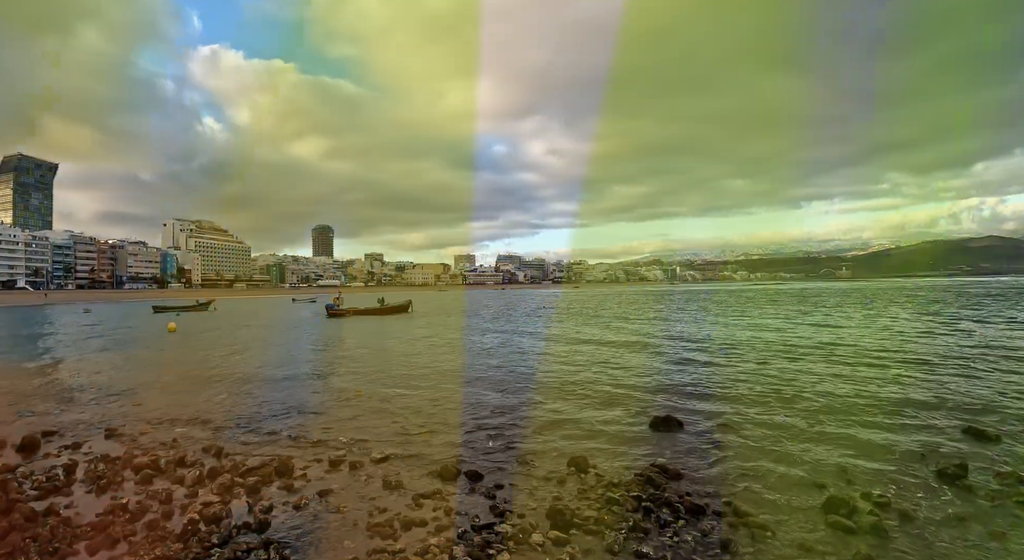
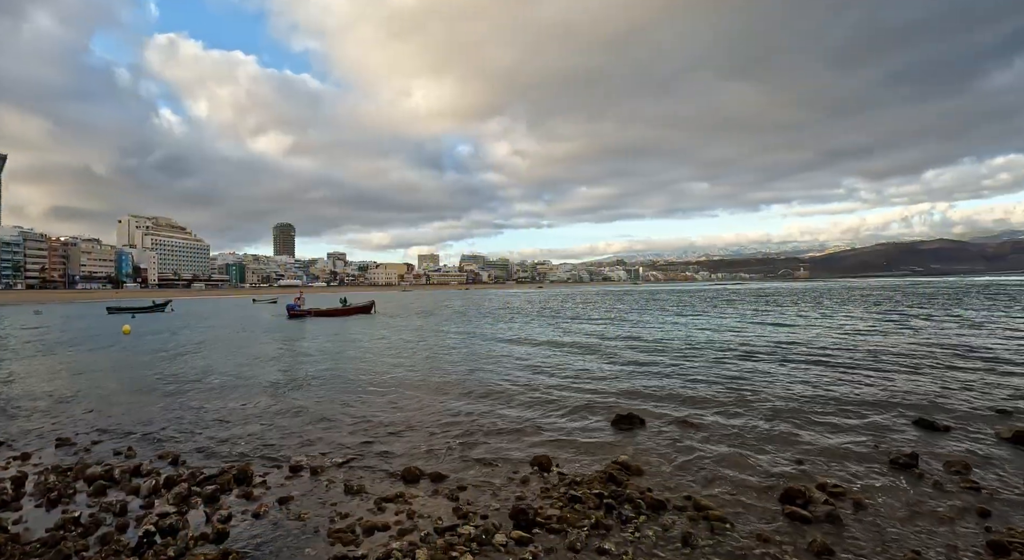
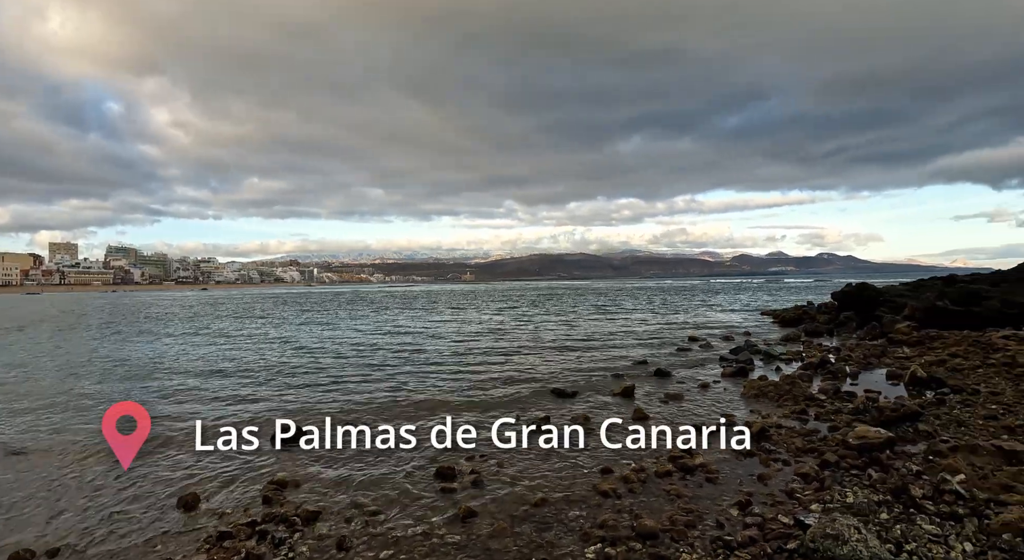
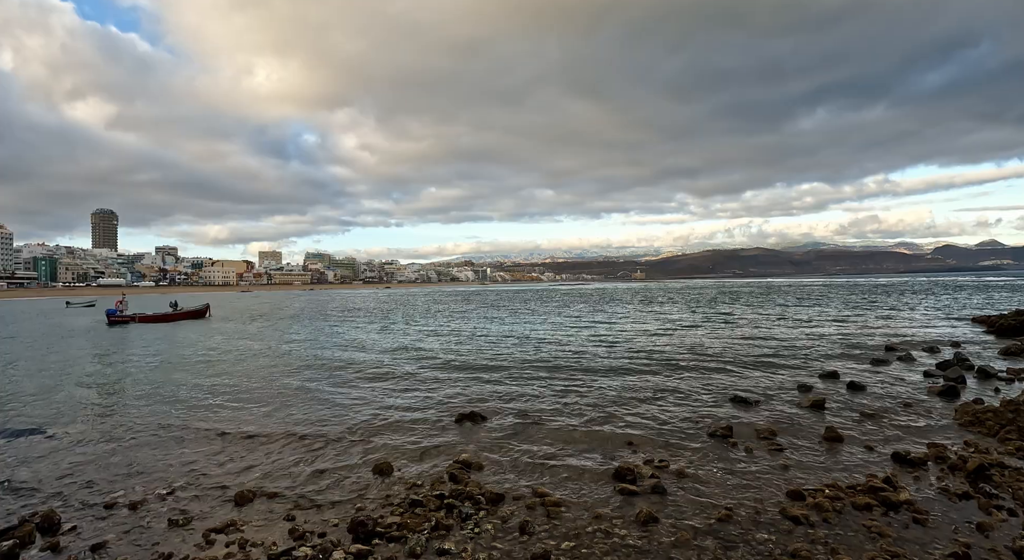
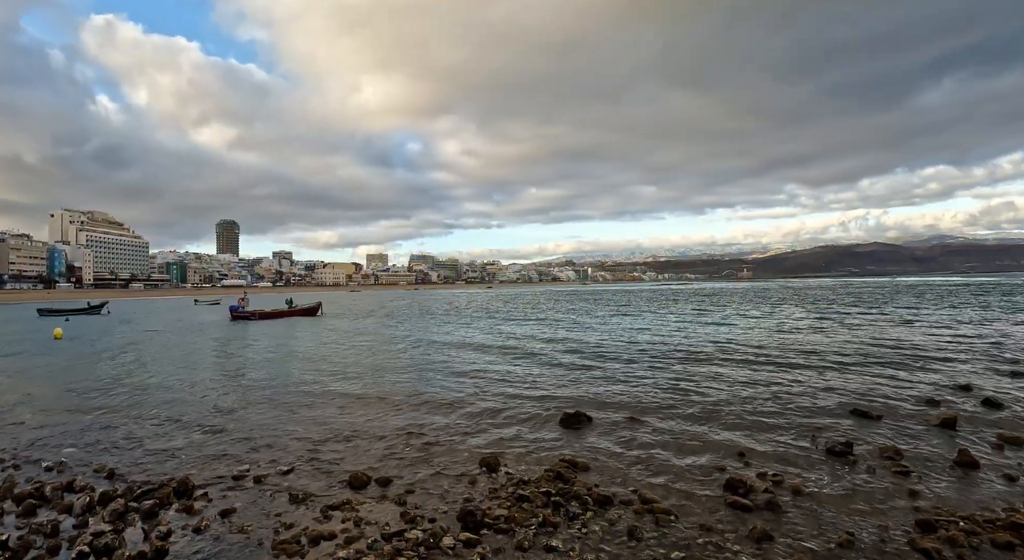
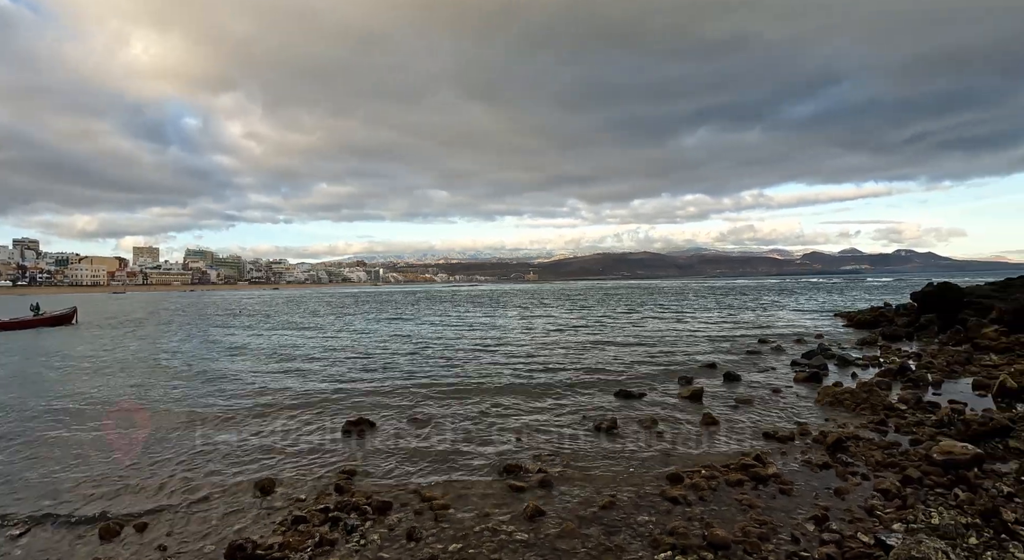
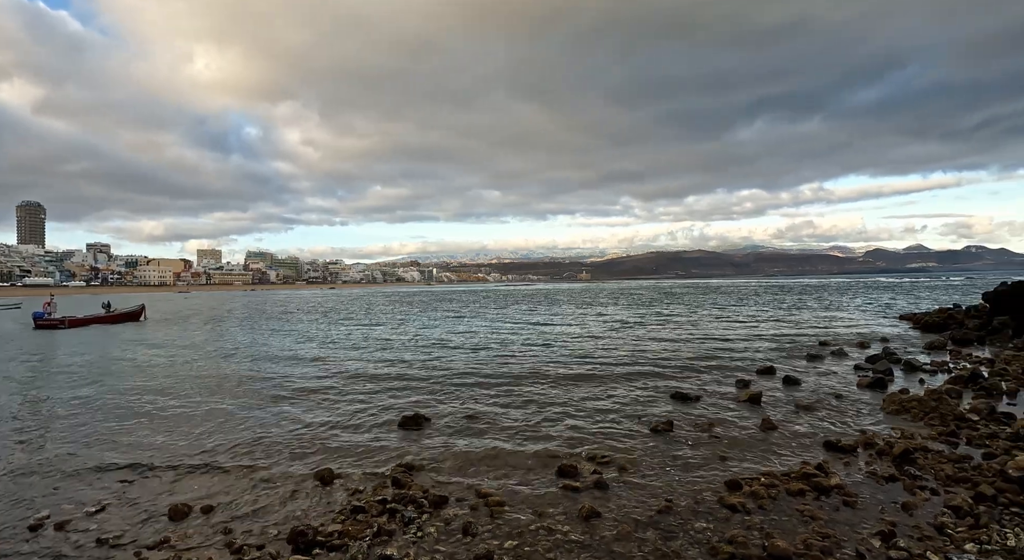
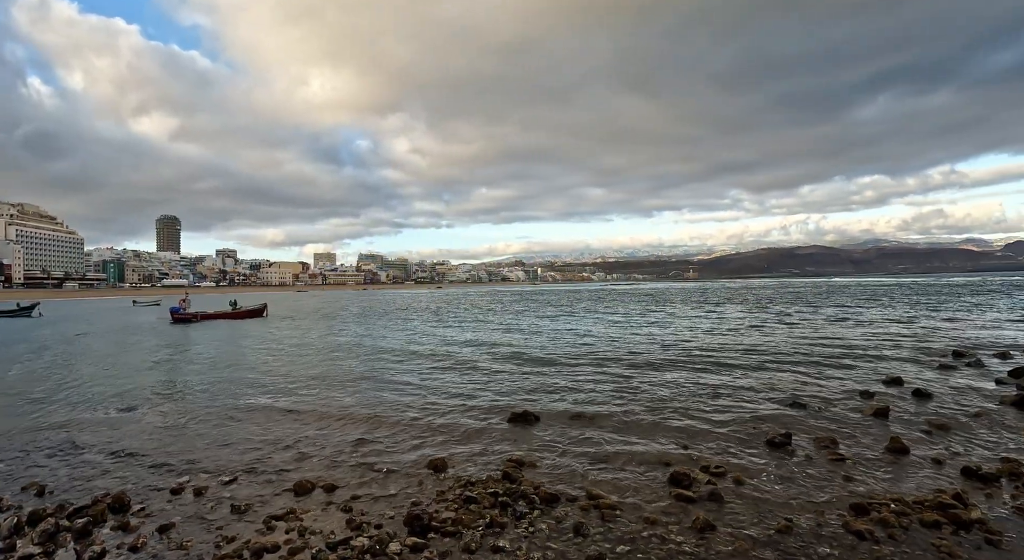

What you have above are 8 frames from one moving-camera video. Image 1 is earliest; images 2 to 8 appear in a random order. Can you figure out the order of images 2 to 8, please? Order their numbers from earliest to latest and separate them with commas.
2, 5, 8, 4, 7, 6, 3
